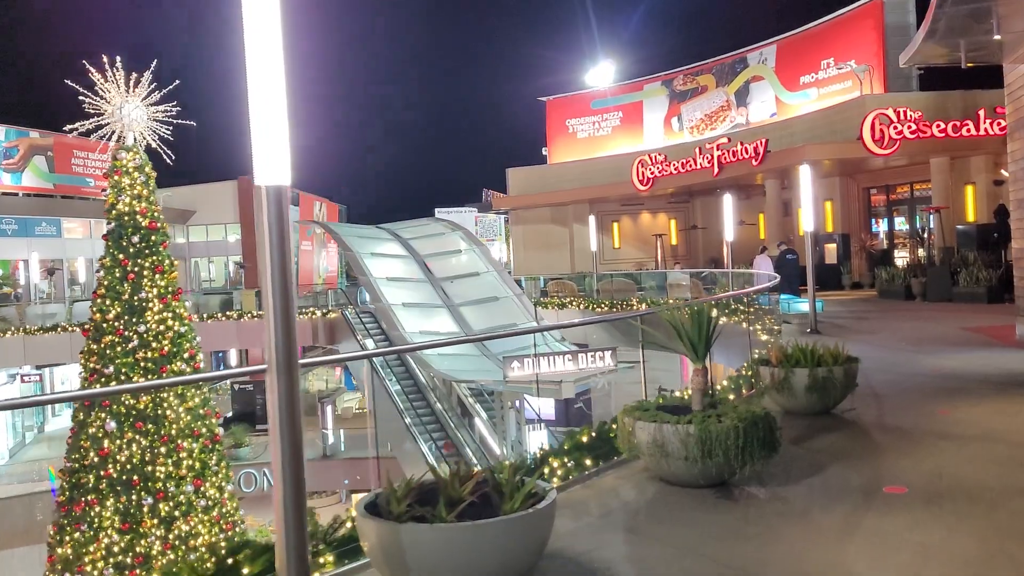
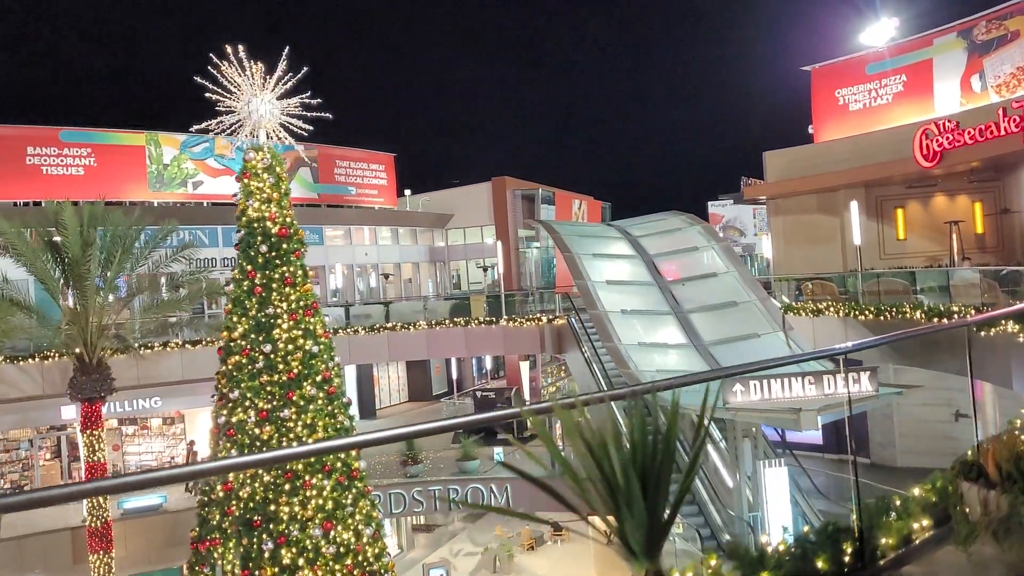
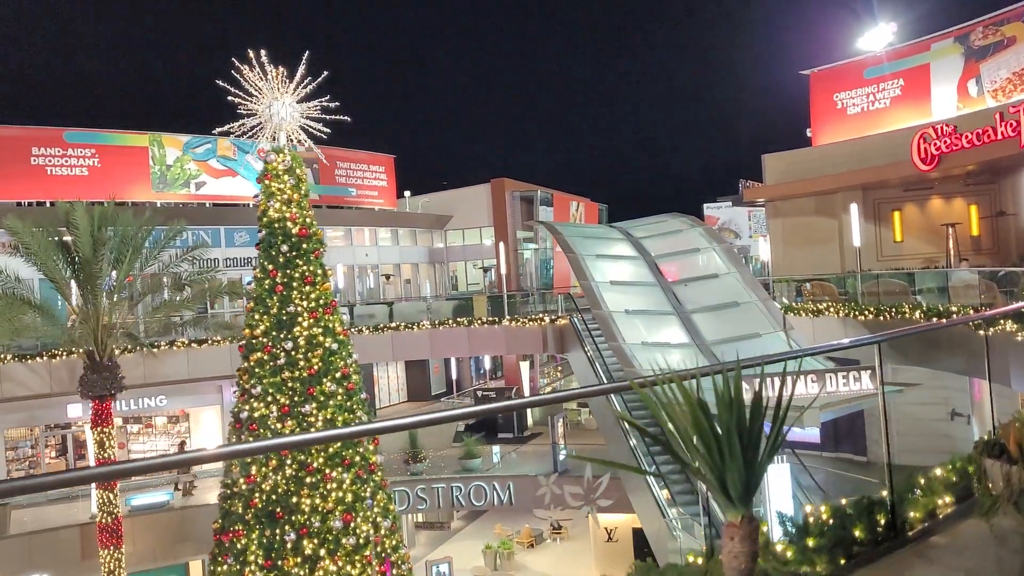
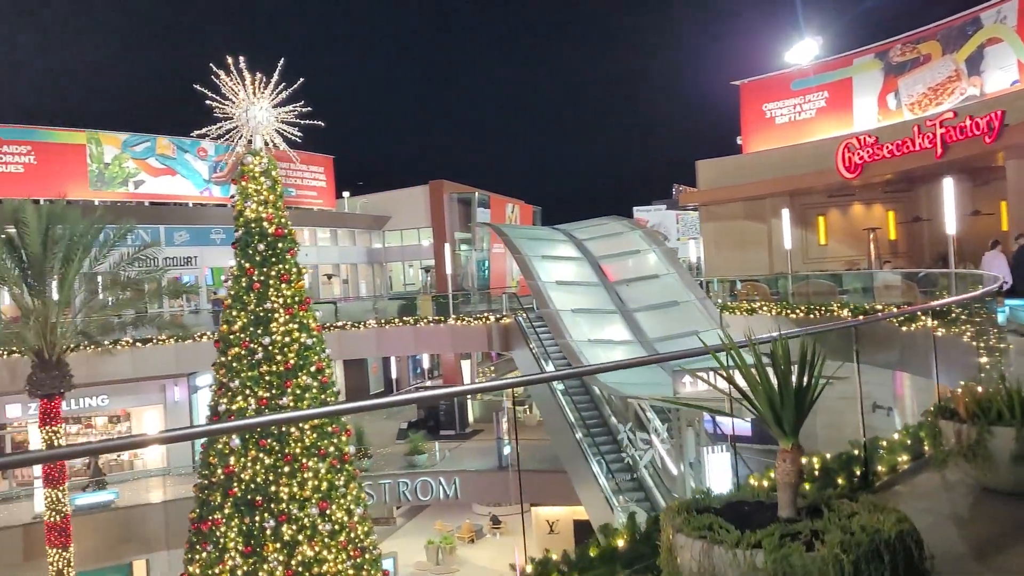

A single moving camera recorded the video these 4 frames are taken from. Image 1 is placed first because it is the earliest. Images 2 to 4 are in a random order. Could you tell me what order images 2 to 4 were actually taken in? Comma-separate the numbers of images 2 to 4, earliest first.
4, 3, 2
